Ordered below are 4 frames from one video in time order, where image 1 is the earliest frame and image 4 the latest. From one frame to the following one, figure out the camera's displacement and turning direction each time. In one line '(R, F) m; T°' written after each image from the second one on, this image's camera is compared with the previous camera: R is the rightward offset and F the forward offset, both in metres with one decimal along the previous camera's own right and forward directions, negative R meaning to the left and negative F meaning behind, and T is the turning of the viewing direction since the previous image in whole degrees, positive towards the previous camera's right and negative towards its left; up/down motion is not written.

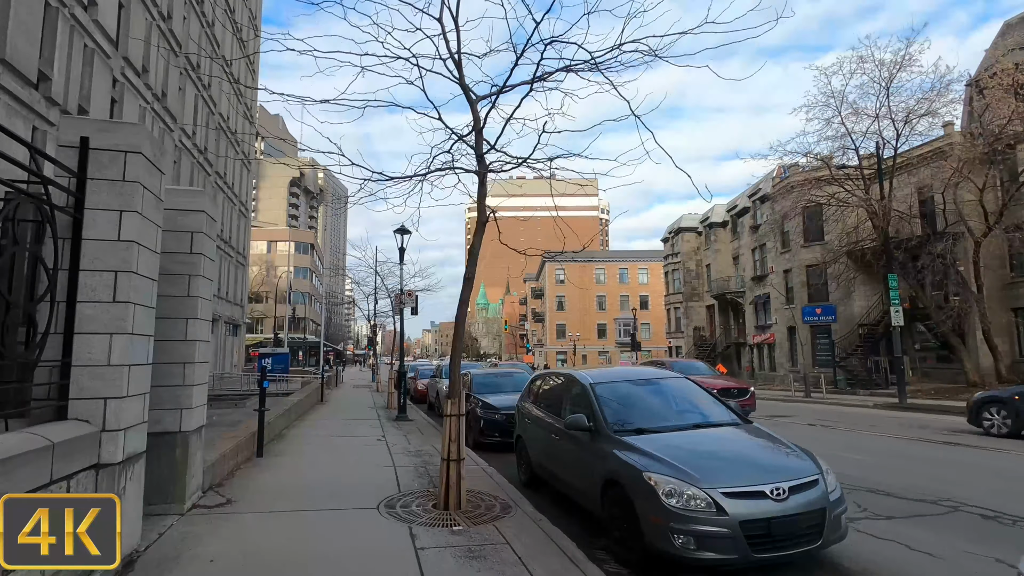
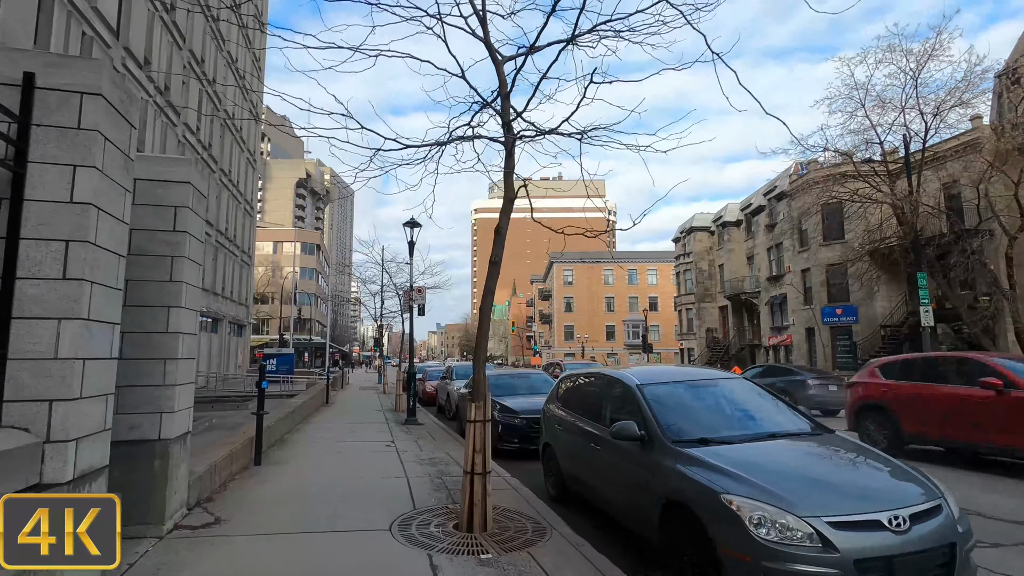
(-0.3, +0.8) m; -1°
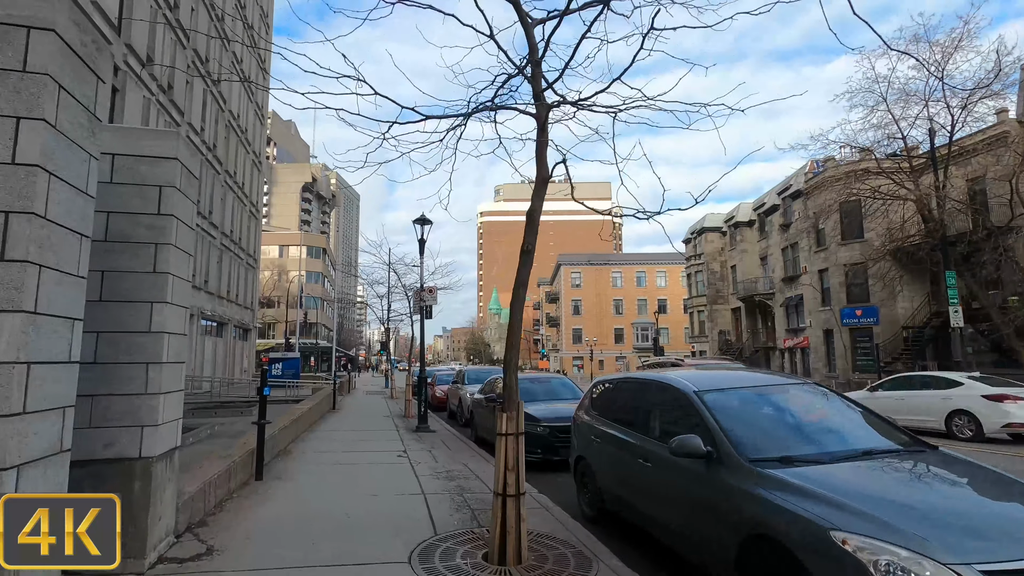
(-0.3, +0.7) m; -1°
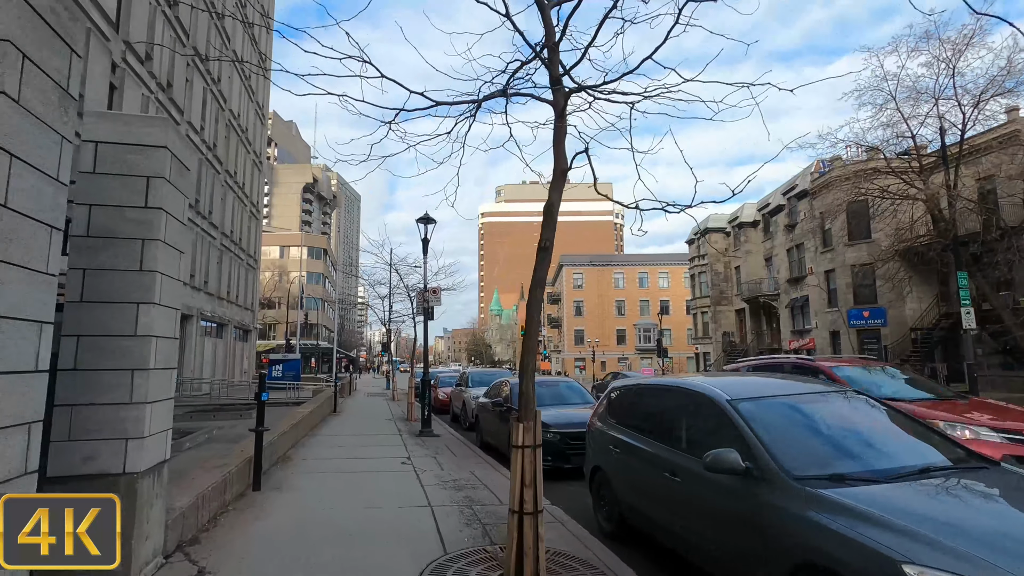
(-0.1, +0.3) m; 0°
